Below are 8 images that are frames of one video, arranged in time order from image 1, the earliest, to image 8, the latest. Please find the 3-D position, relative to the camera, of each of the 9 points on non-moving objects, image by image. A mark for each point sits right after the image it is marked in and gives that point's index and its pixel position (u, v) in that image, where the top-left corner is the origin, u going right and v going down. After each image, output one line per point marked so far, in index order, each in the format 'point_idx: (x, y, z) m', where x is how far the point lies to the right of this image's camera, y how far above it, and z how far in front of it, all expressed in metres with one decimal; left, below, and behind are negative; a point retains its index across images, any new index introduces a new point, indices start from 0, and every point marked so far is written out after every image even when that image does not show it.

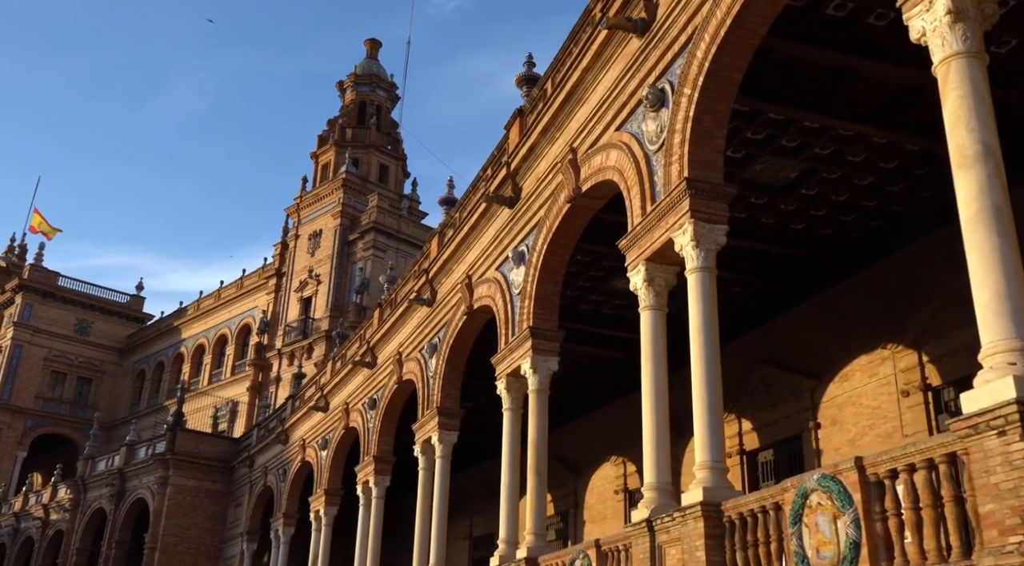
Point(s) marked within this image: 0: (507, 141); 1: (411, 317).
0: (0.0, +1.9, +13.2) m
1: (-1.8, -0.6, +17.5) m
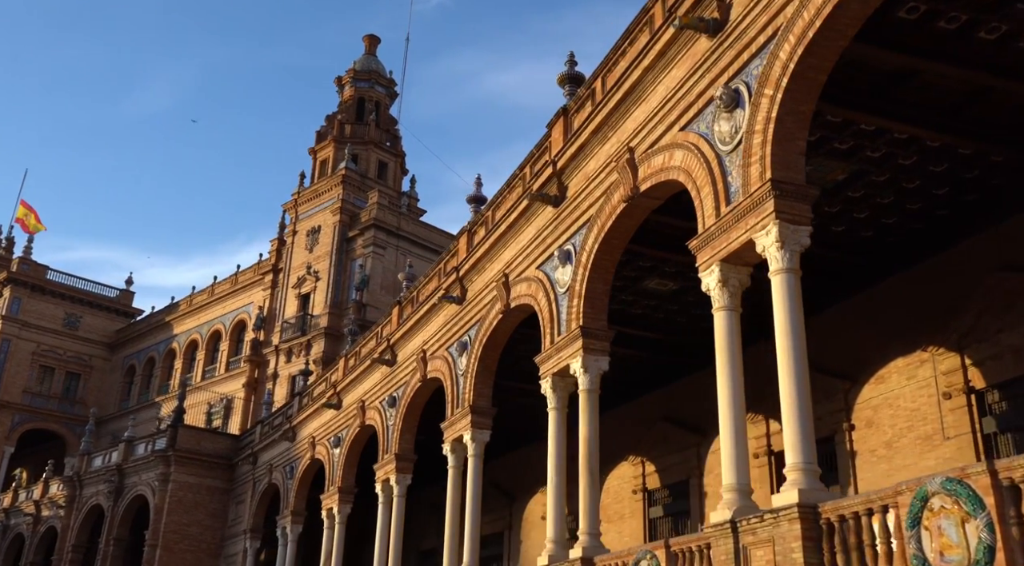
0: (+0.6, +1.9, +13.2) m
1: (-1.3, -0.6, +17.5) m
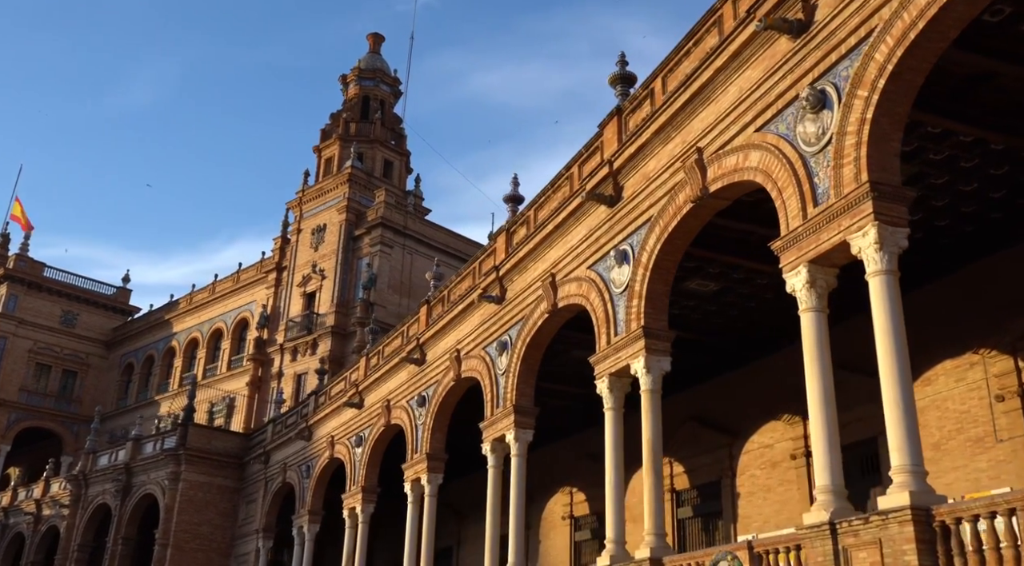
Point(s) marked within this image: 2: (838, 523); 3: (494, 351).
0: (+1.3, +1.9, +13.1) m
1: (-0.7, -0.6, +17.4) m
2: (+2.5, -1.8, +7.5) m
3: (-0.3, -1.1, +16.3) m
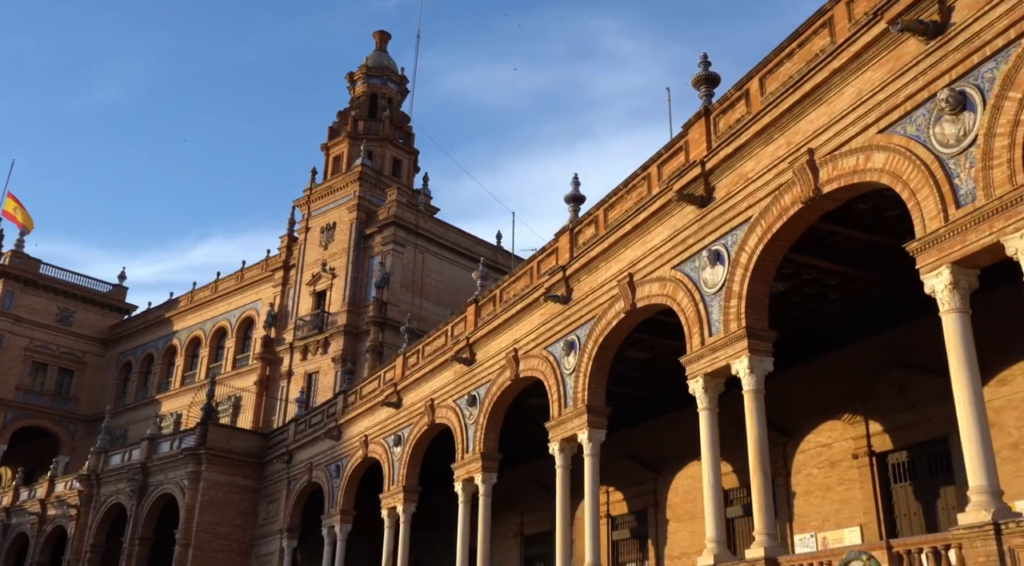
0: (+2.4, +1.9, +13.1) m
1: (+0.4, -0.5, +17.4) m
2: (+3.8, -1.9, +7.5) m
3: (+0.8, -1.1, +16.2) m
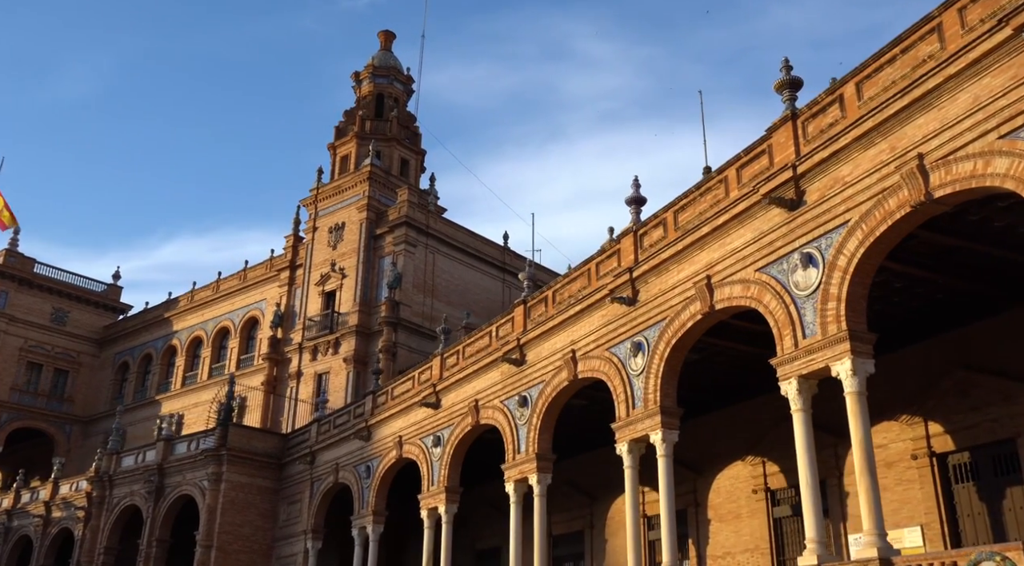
0: (+3.6, +1.9, +13.3) m
1: (+1.5, -0.6, +17.4) m
2: (+5.1, -1.9, +7.6) m
3: (+1.9, -1.2, +16.3) m
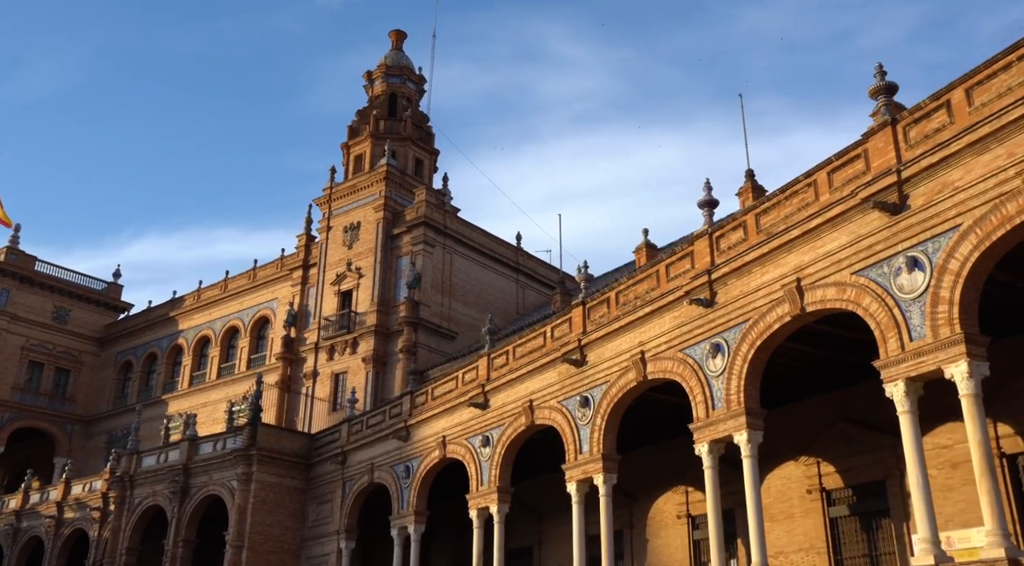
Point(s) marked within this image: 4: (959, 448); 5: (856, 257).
0: (+5.0, +1.9, +13.4) m
1: (+2.8, -0.6, +17.6) m
2: (+6.6, -1.9, +7.8) m
3: (+3.2, -1.2, +16.4) m
4: (+8.1, -3.0, +17.5) m
5: (+4.8, +0.4, +13.5) m
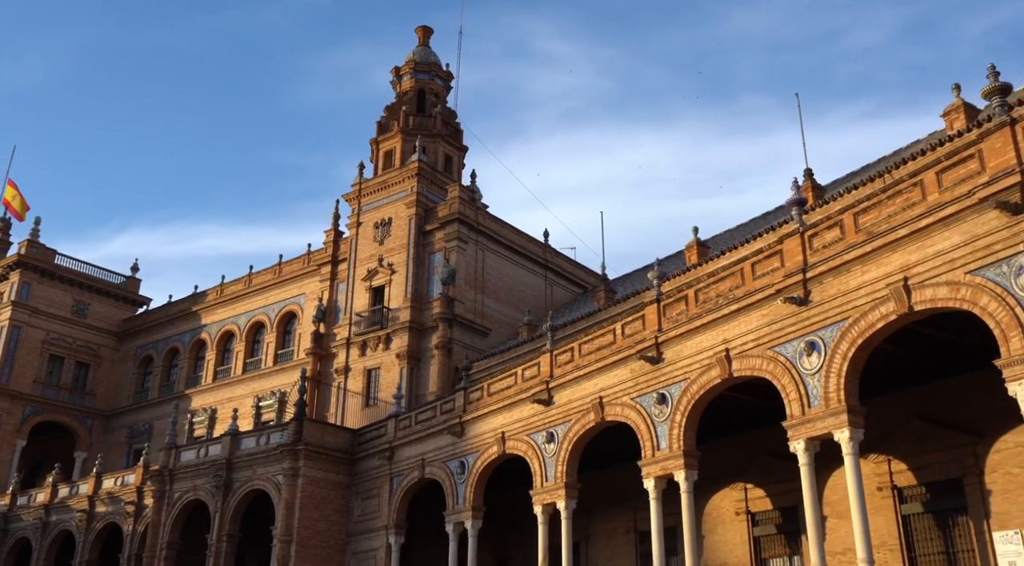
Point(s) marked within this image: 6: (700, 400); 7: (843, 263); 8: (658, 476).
0: (+6.7, +1.9, +13.5) m
1: (+4.4, -0.6, +17.7) m
2: (+8.3, -2.0, +8.0) m
3: (+4.8, -1.2, +16.5) m
4: (+9.7, -3.0, +17.6) m
5: (+6.4, +0.4, +13.6) m
6: (+3.7, -2.3, +18.8) m
7: (+5.4, +0.3, +15.7) m
8: (+2.9, -3.9, +19.4) m
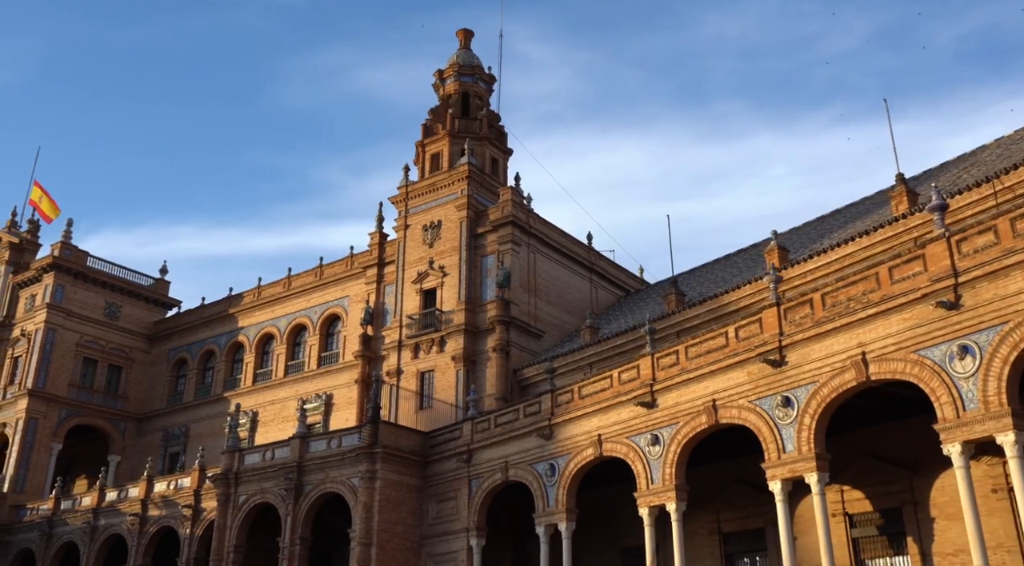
0: (+9.3, +1.8, +13.7) m
1: (+7.0, -0.6, +17.8) m
2: (+11.0, -2.0, +8.2) m
3: (+7.5, -1.2, +16.7) m
4: (+12.3, -3.0, +17.8) m
5: (+9.1, +0.3, +13.7) m
6: (+6.3, -2.4, +19.0) m
7: (+8.0, +0.3, +15.9) m
8: (+5.5, -4.0, +19.6) m
